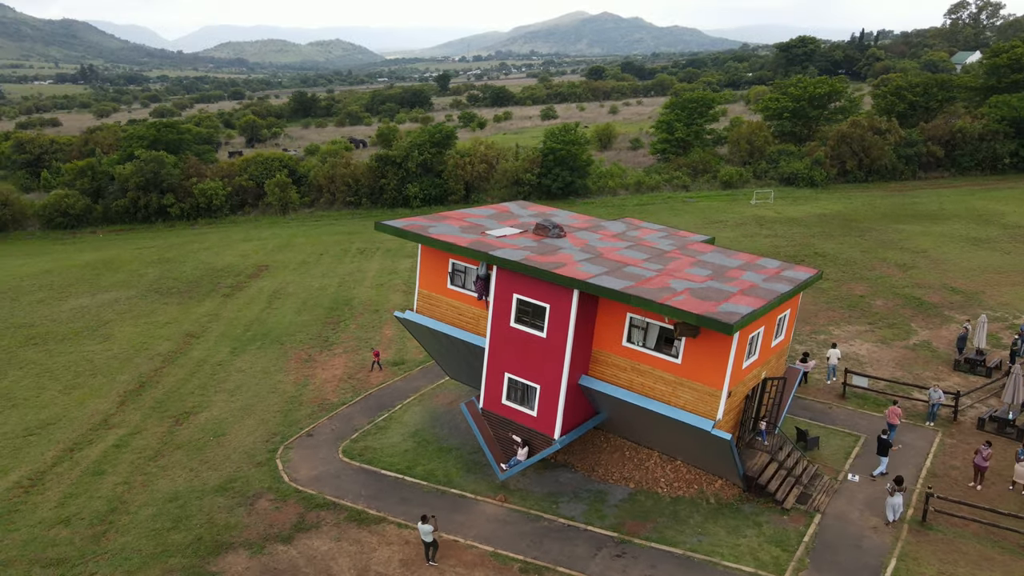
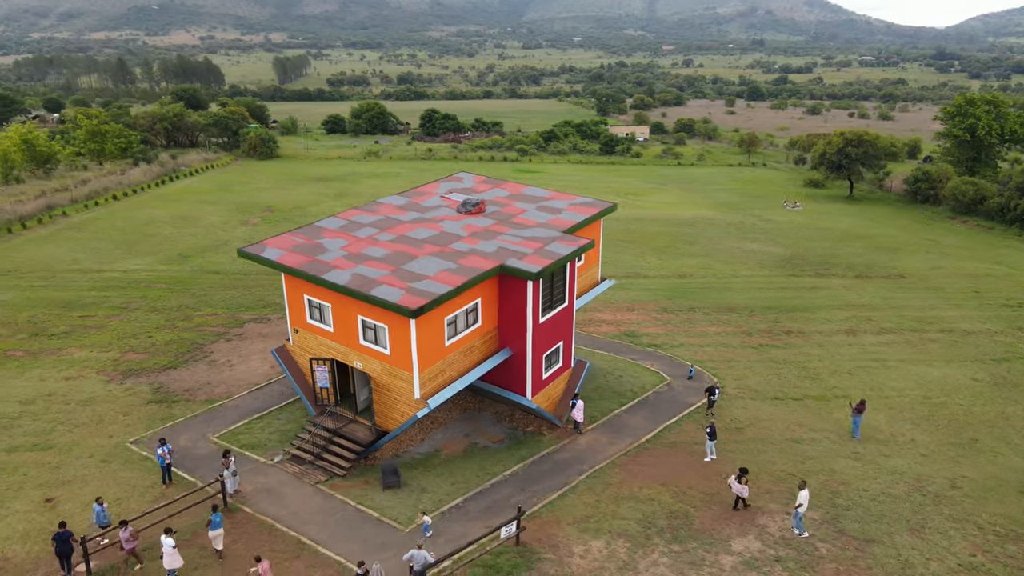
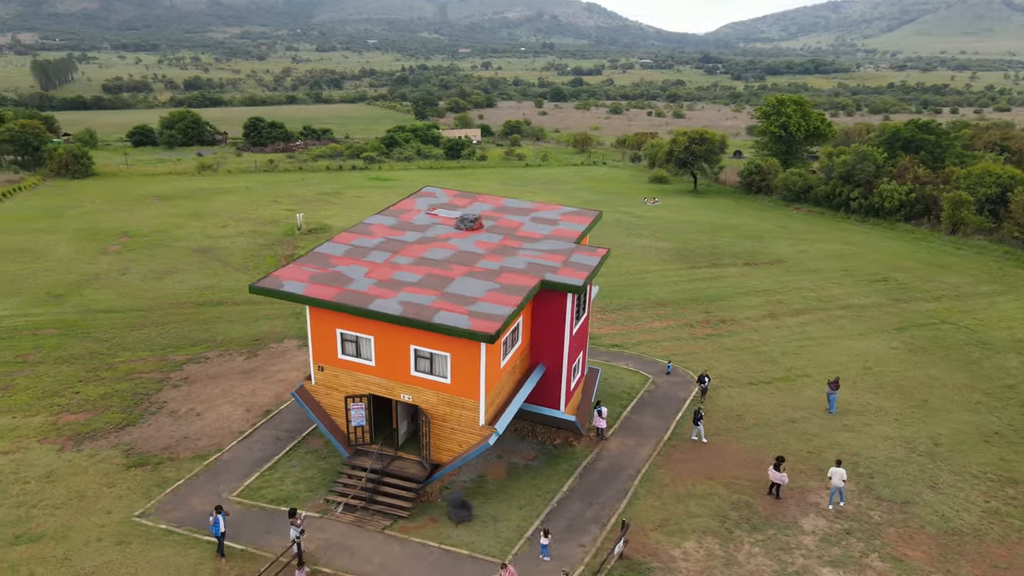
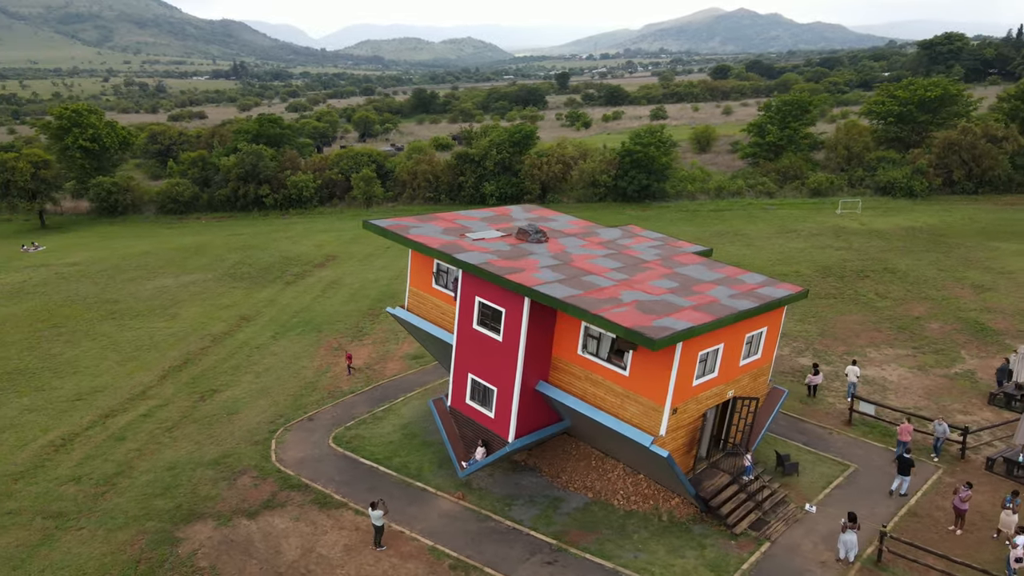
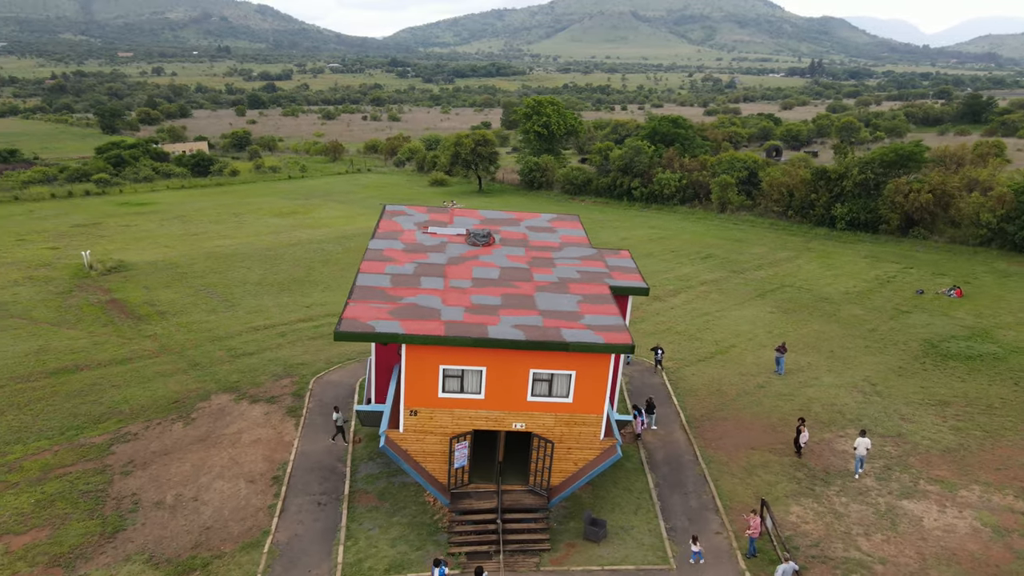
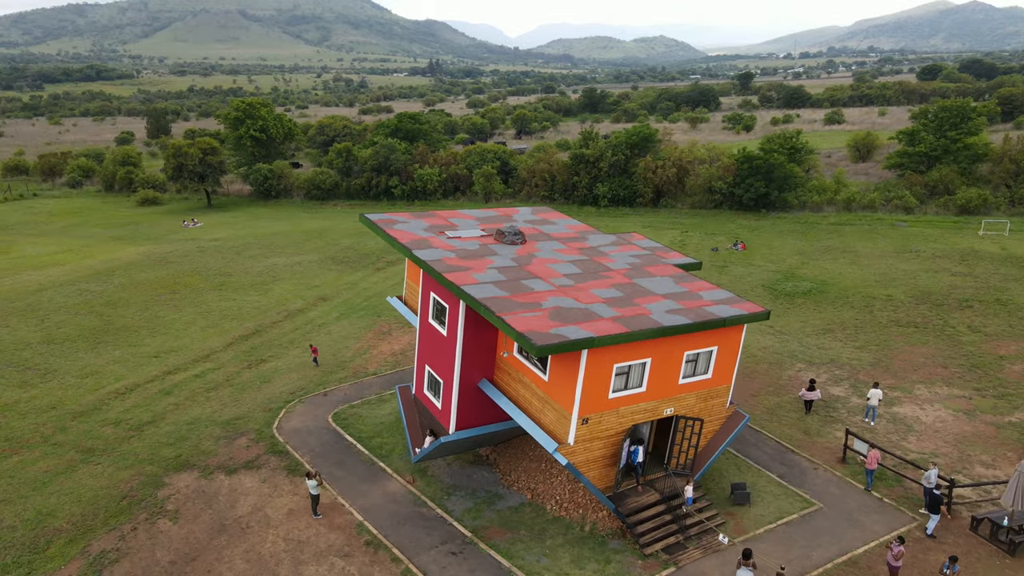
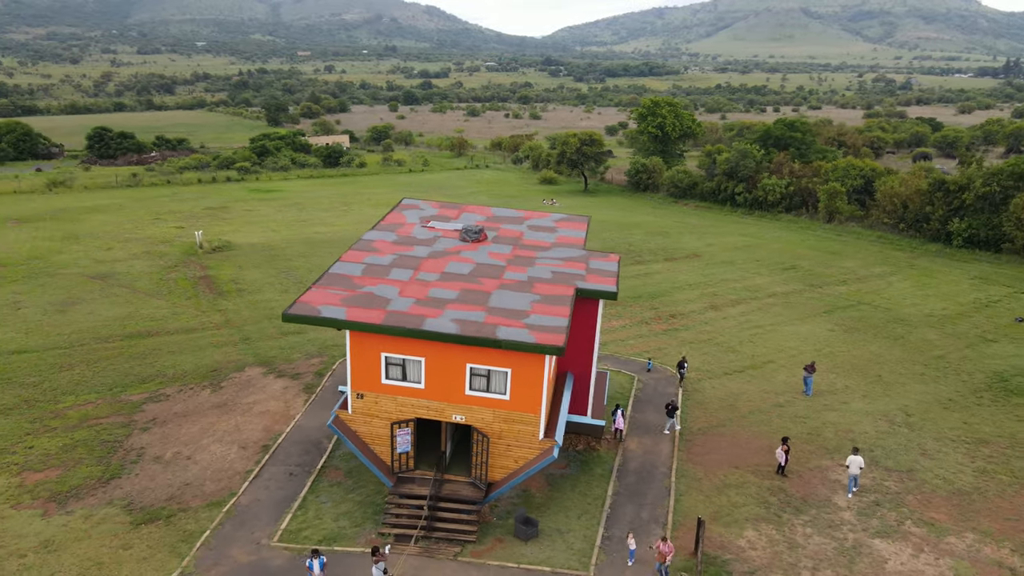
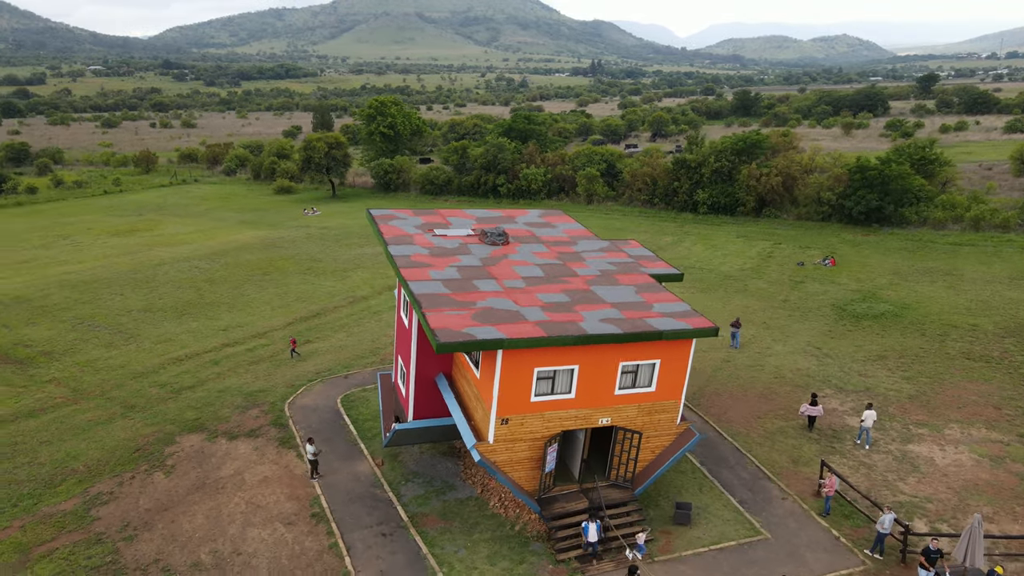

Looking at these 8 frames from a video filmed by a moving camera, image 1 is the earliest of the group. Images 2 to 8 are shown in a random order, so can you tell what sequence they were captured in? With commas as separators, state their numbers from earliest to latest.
4, 6, 8, 5, 7, 3, 2
